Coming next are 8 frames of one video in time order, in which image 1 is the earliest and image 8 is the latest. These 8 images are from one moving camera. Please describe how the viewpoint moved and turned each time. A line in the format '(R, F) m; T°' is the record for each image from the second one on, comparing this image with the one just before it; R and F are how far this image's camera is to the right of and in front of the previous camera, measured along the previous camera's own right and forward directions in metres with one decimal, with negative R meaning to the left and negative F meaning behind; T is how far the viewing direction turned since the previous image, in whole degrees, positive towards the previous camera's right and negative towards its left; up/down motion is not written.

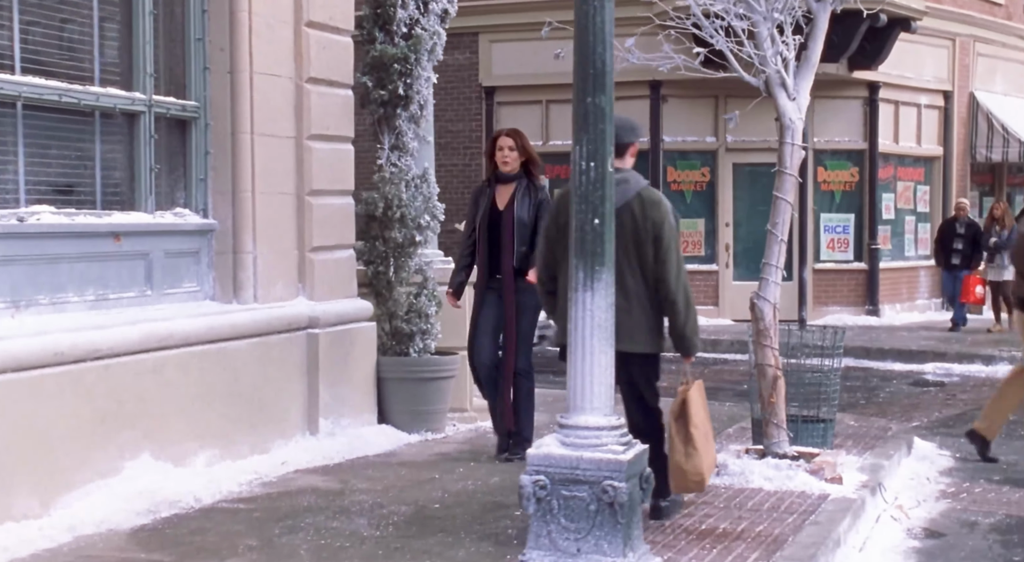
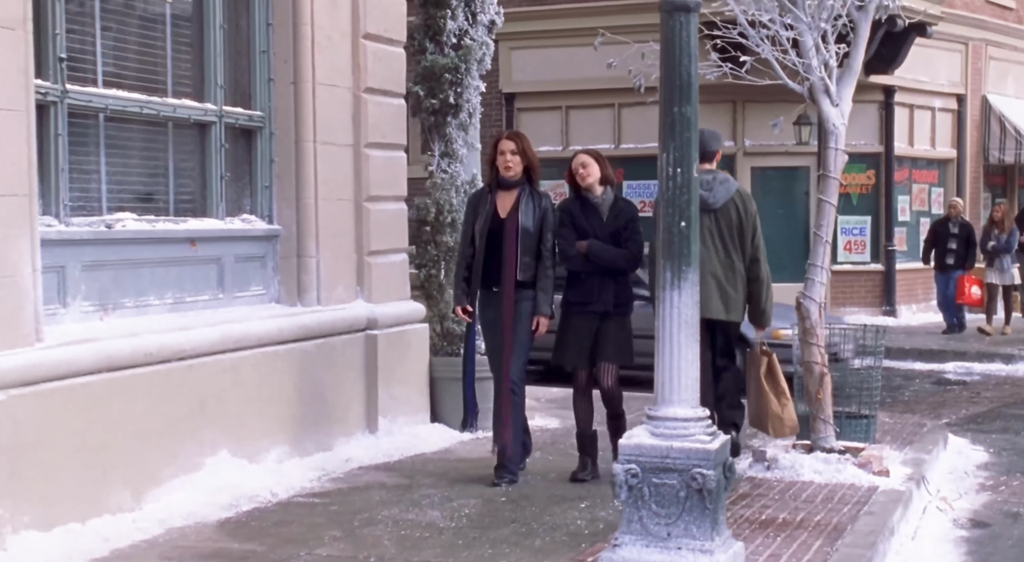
(-0.3, -0.3) m; 0°
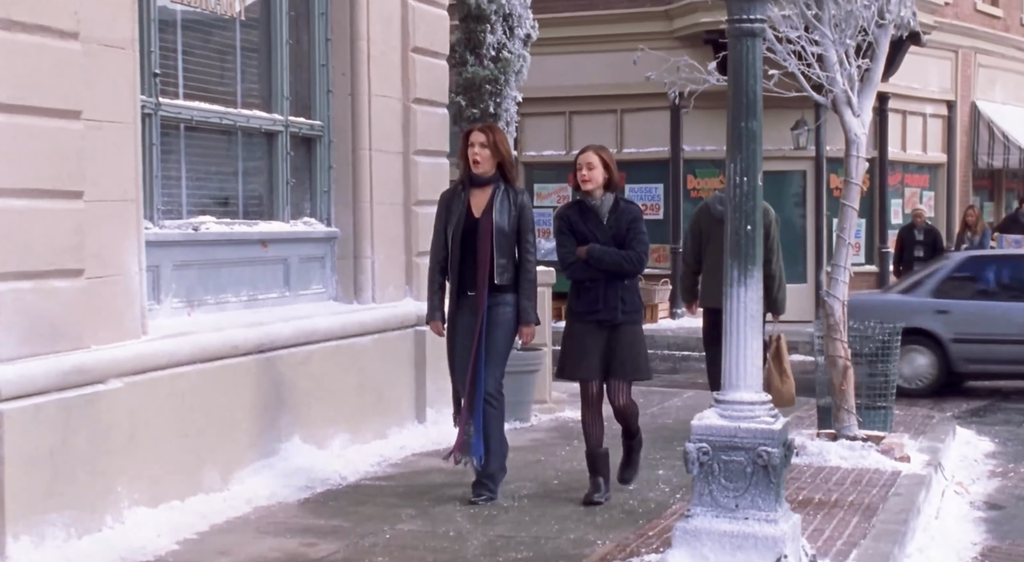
(-0.4, -0.6) m; +1°
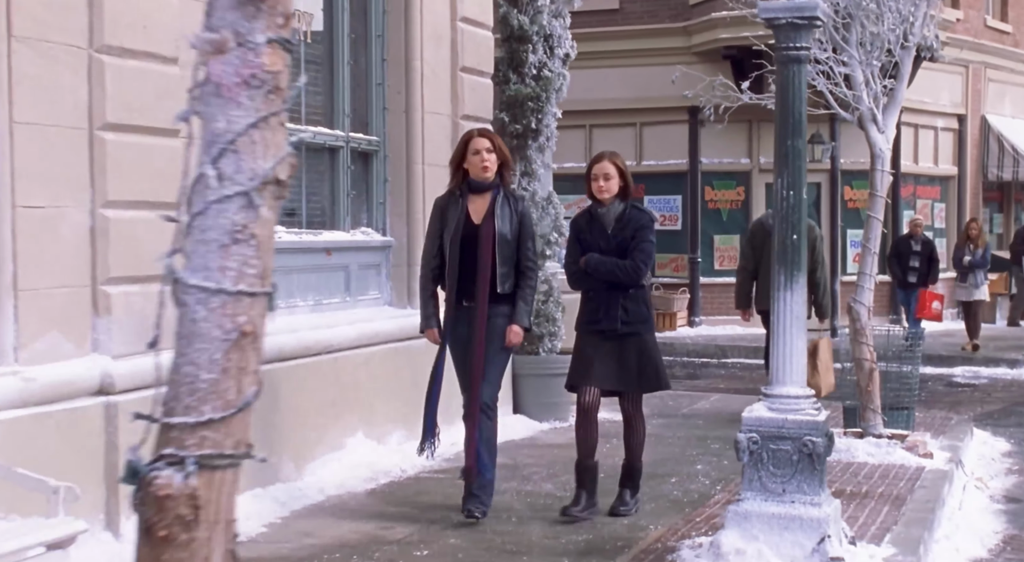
(-0.3, -0.5) m; 0°
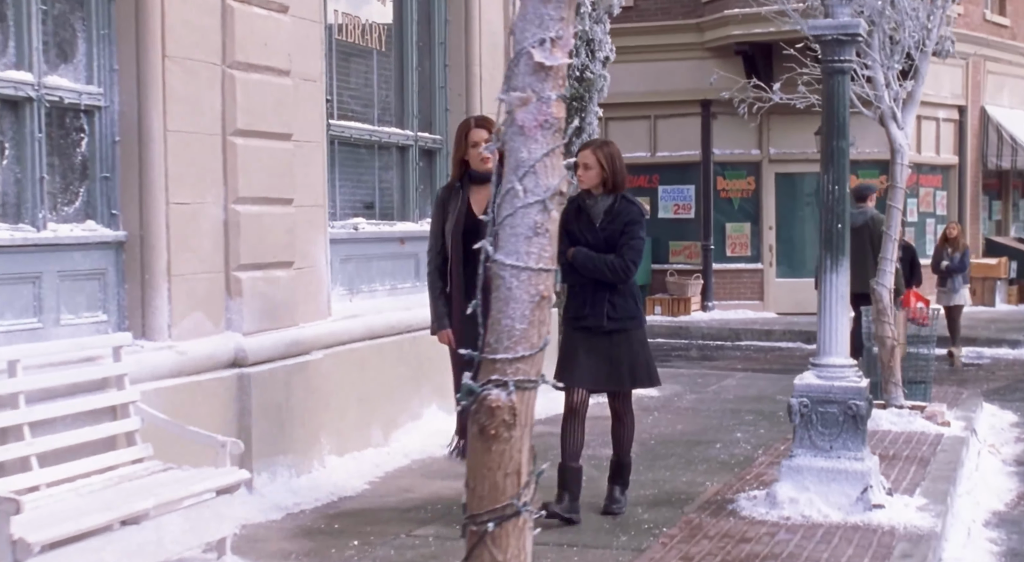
(-0.4, -0.9) m; 0°
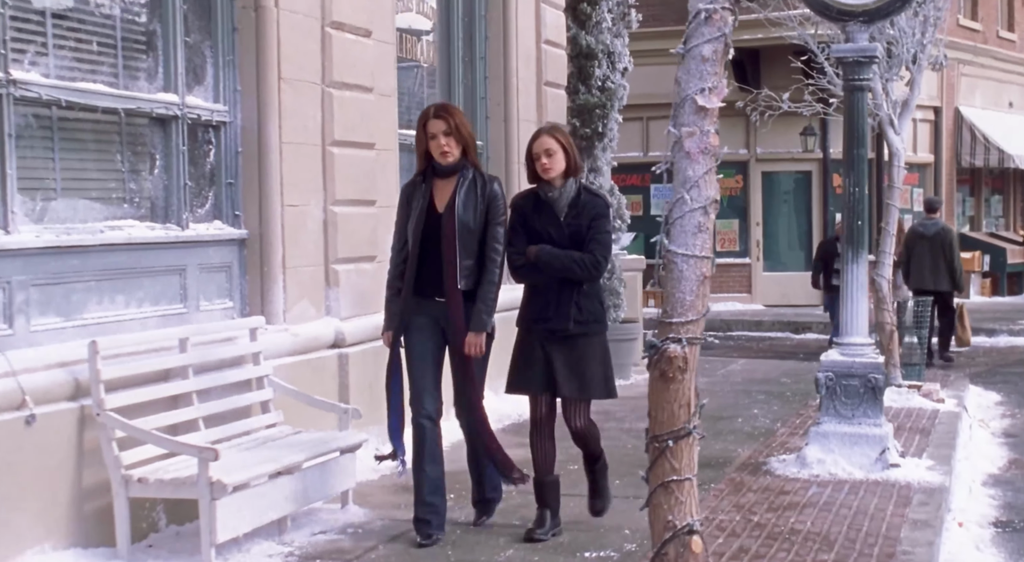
(-0.6, -1.0) m; +1°
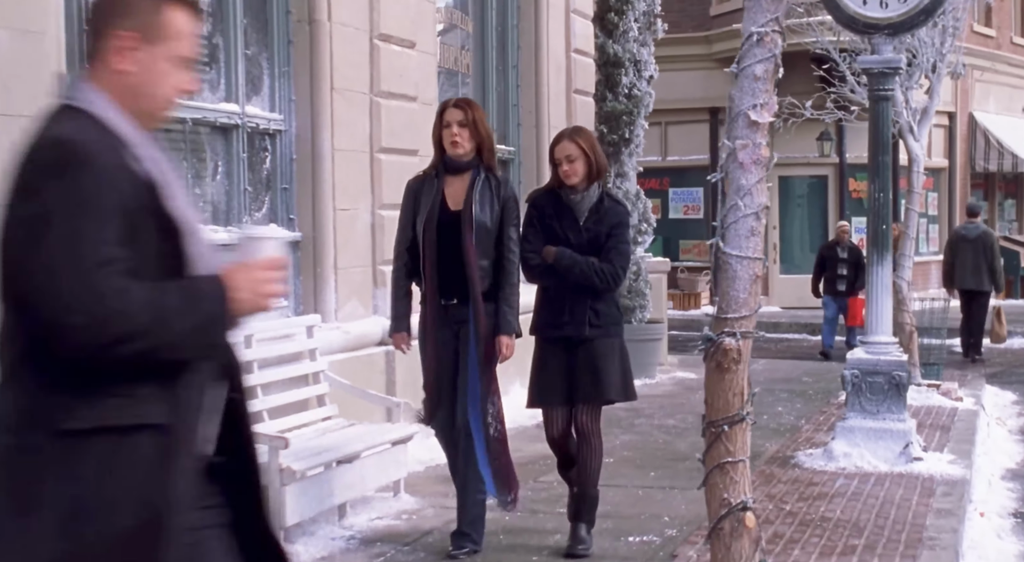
(-0.2, -0.4) m; 0°
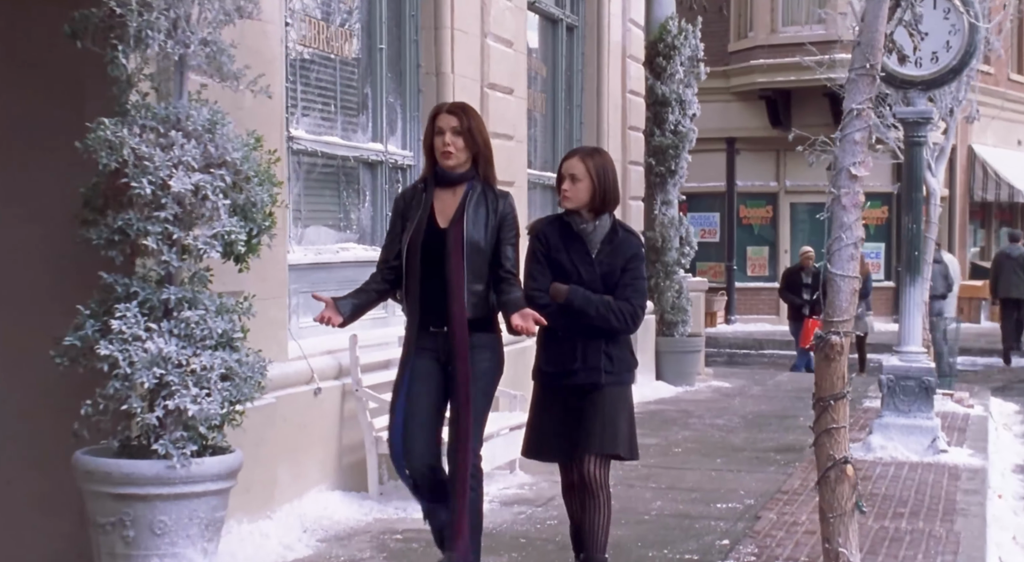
(-0.7, -1.4) m; 0°
